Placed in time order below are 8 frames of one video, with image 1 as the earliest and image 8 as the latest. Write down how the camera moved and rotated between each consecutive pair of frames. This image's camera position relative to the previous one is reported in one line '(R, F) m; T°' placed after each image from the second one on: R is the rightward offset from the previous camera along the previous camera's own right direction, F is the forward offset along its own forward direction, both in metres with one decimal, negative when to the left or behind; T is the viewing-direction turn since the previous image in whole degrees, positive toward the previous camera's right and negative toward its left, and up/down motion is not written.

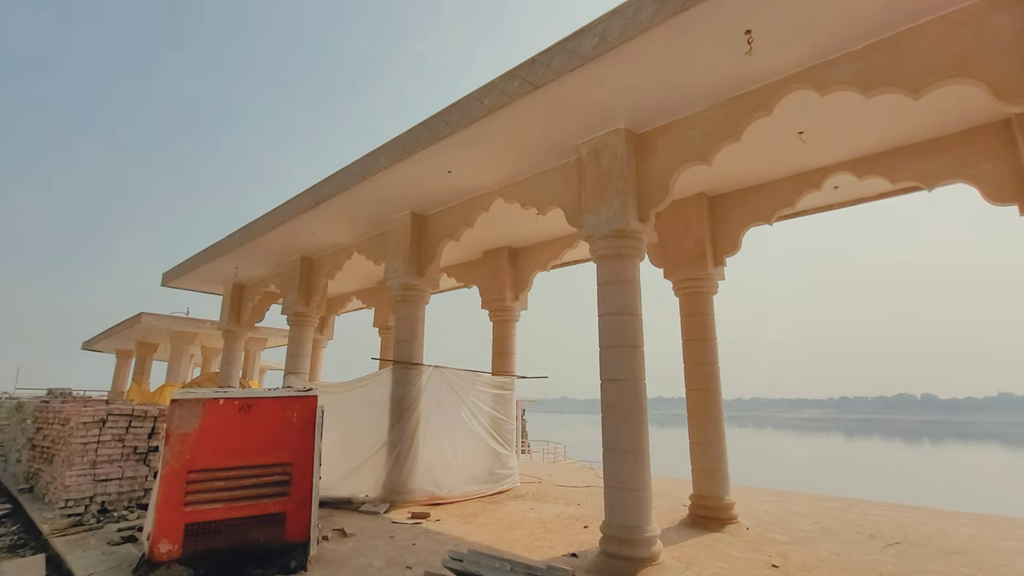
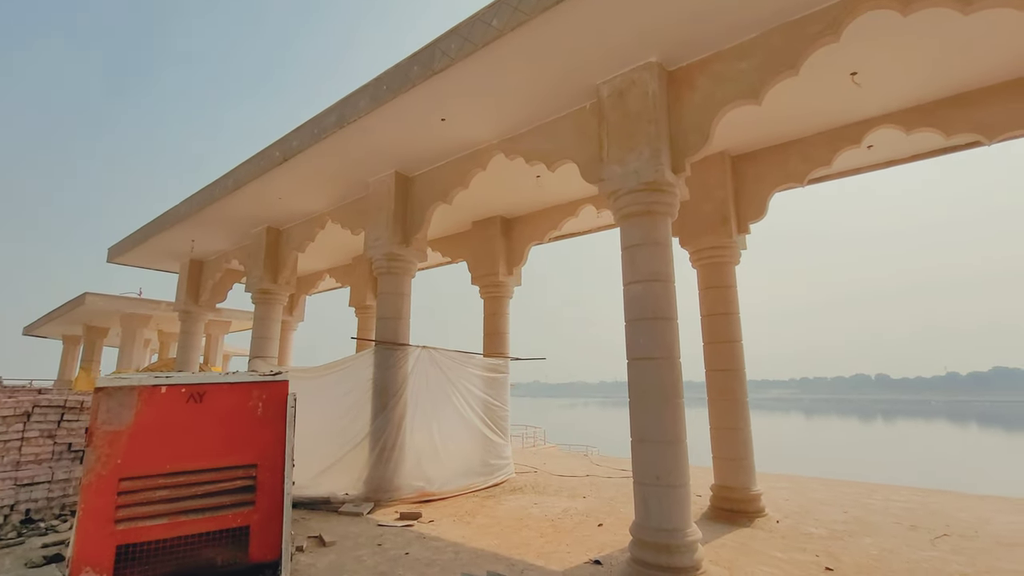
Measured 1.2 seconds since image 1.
(-0.3, +0.8) m; +3°
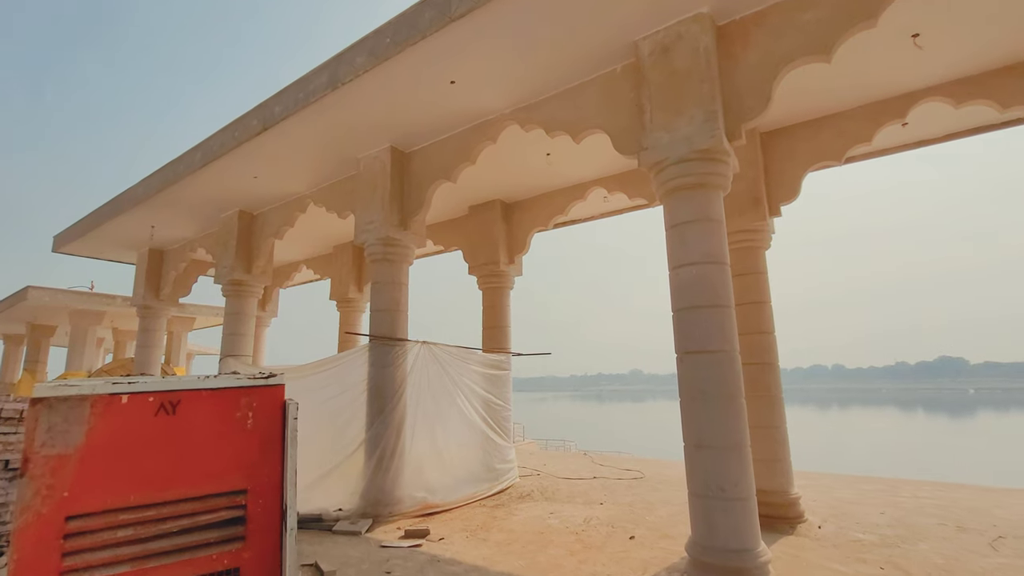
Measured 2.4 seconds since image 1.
(-0.5, +0.6) m; +3°
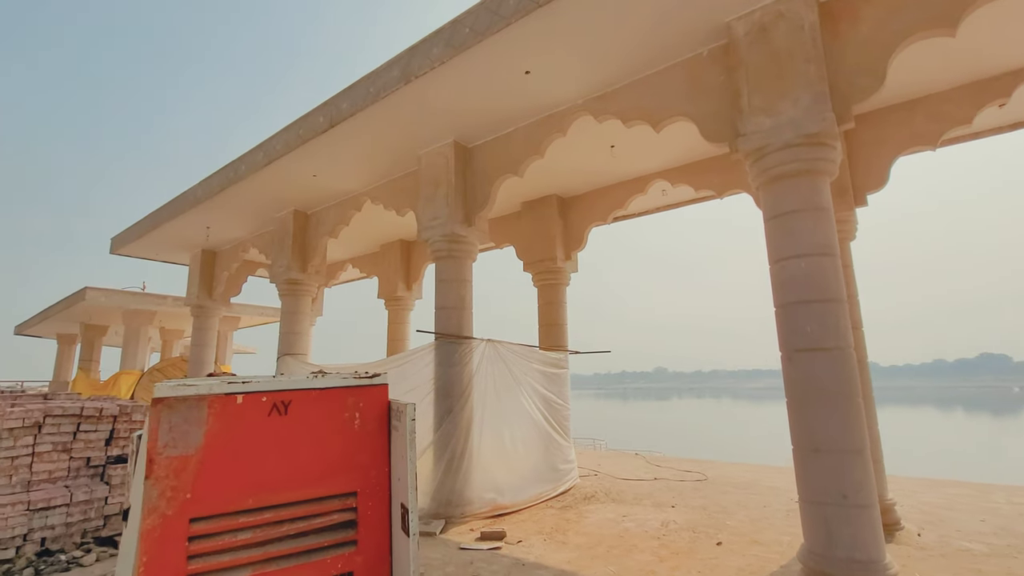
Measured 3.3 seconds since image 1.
(-0.5, +0.1) m; -3°
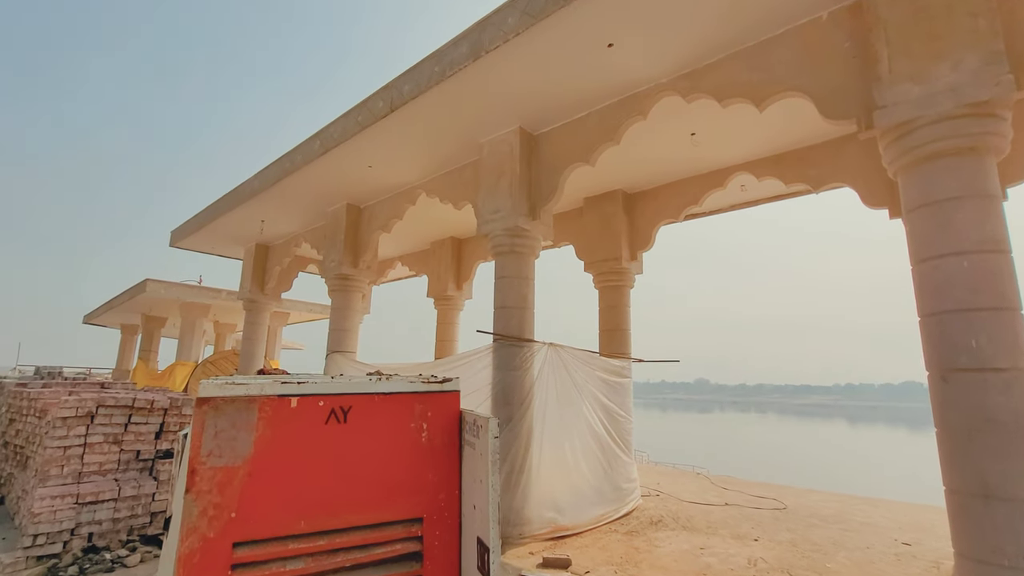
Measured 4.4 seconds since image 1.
(-0.3, +0.4) m; -5°
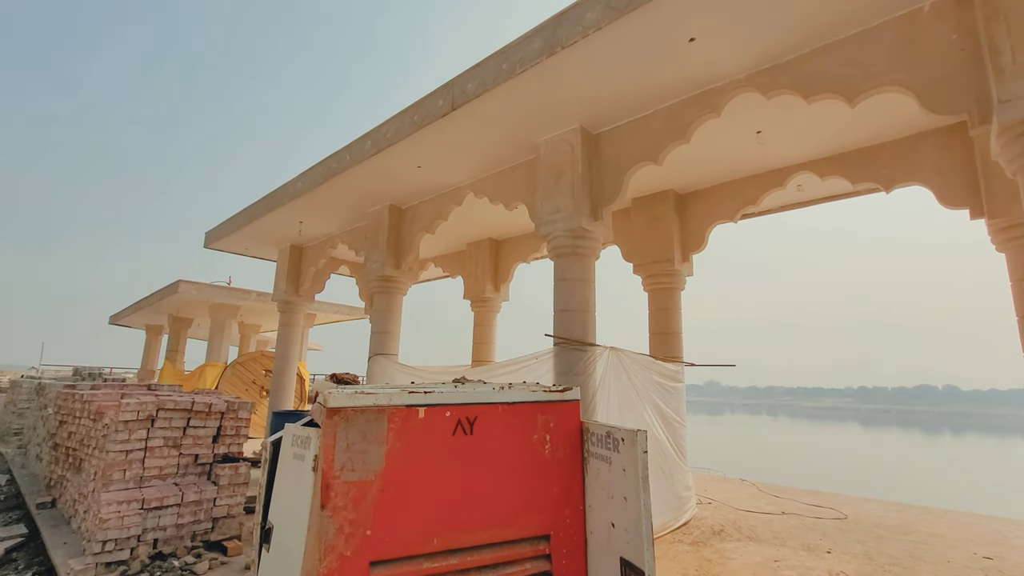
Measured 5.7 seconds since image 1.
(-0.5, +0.1) m; -1°
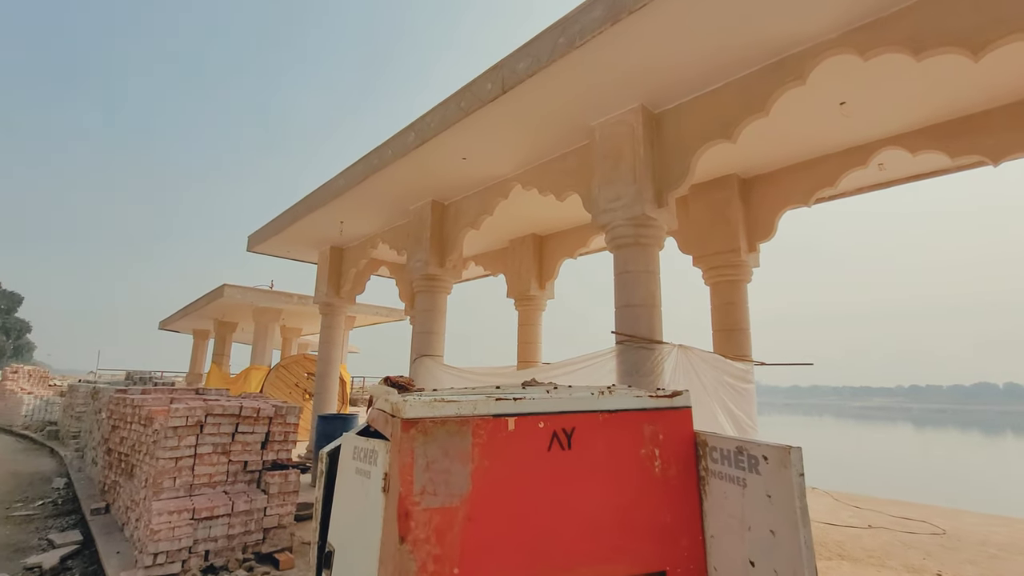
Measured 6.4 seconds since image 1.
(-0.3, +0.3) m; -4°
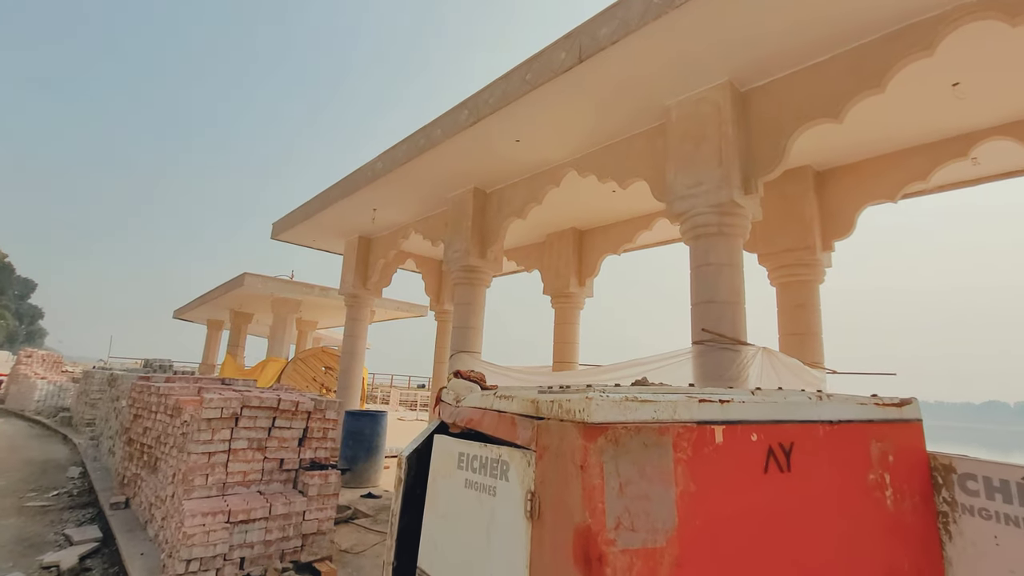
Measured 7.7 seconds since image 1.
(-0.5, +0.4) m; -1°
